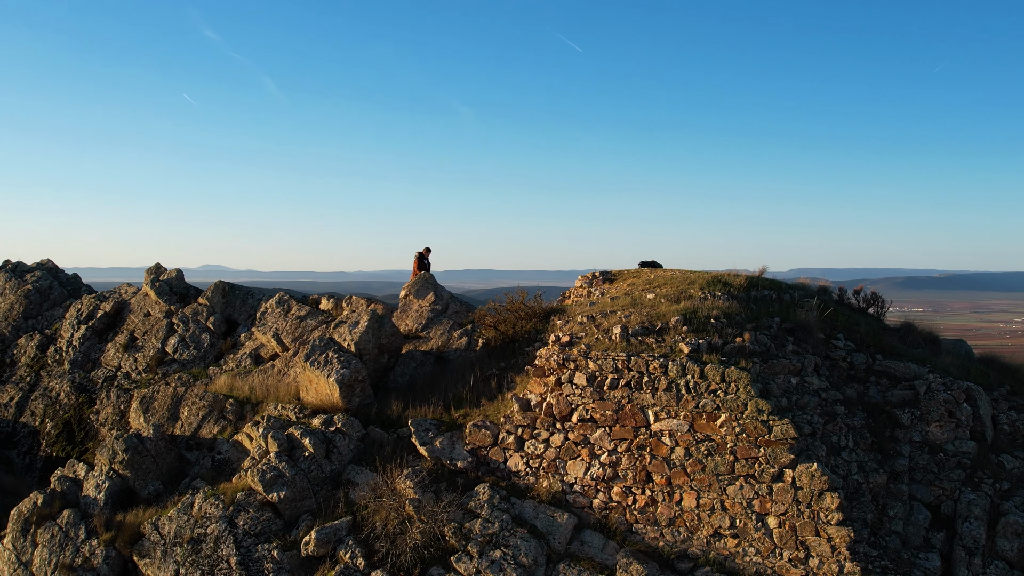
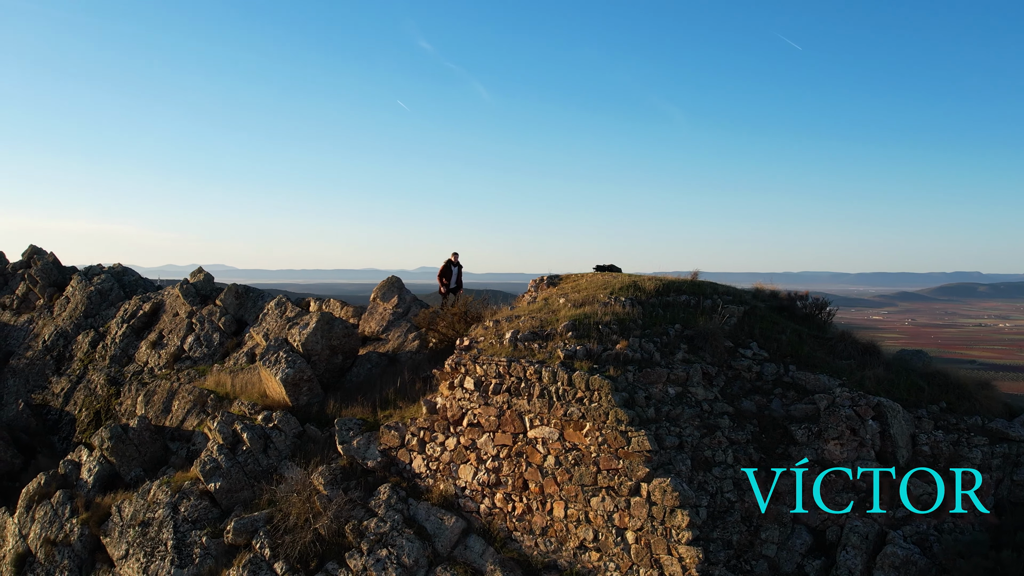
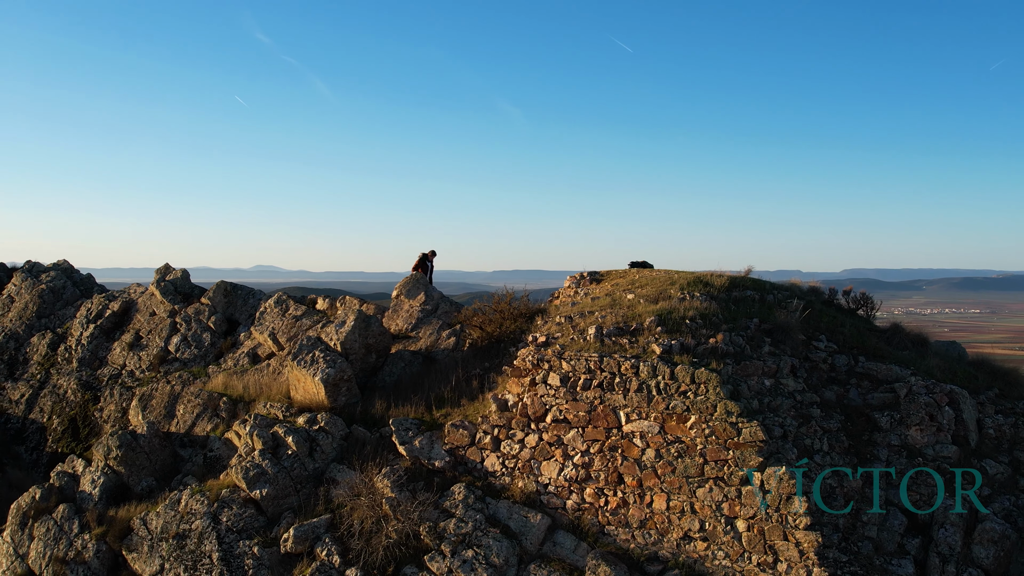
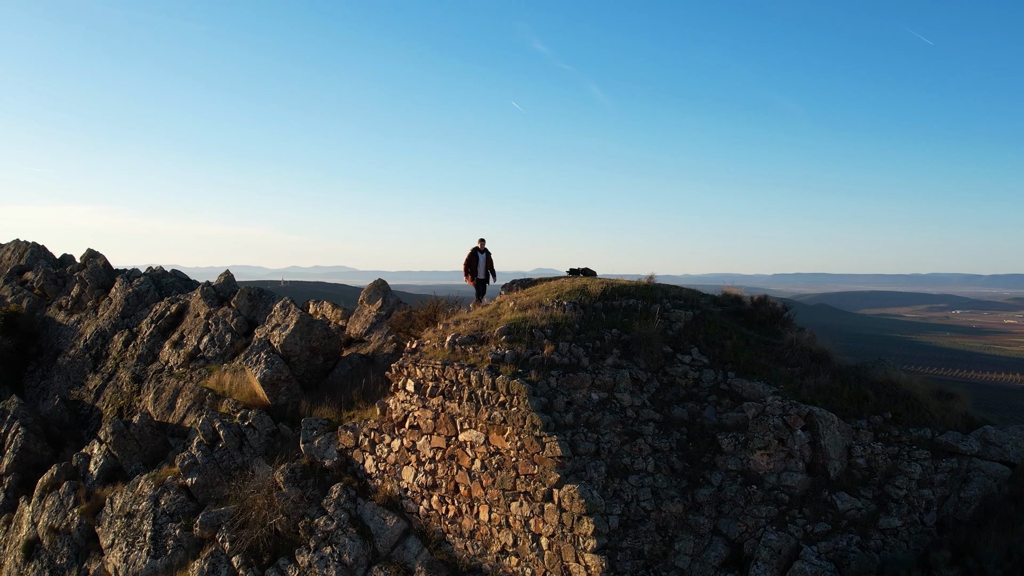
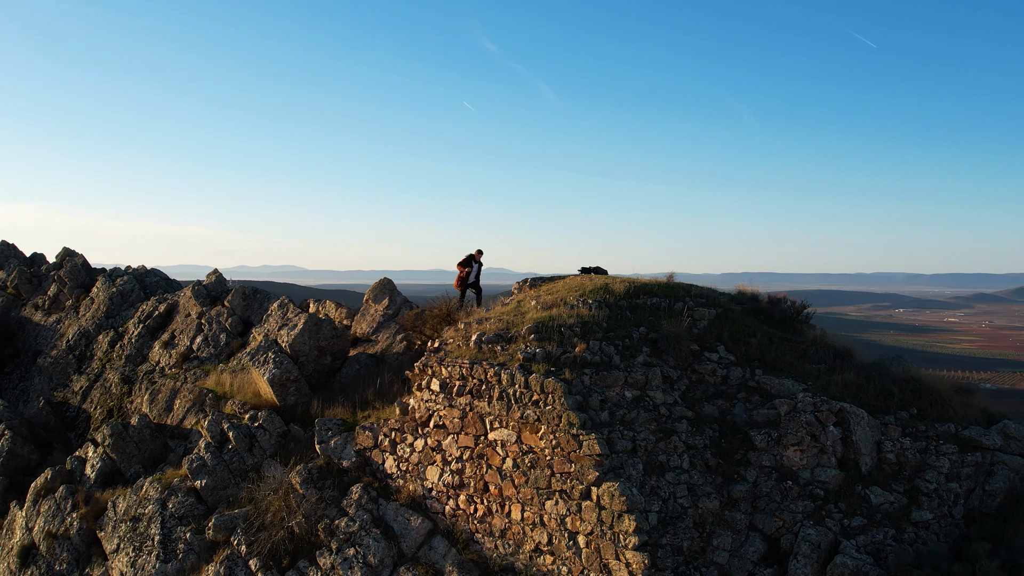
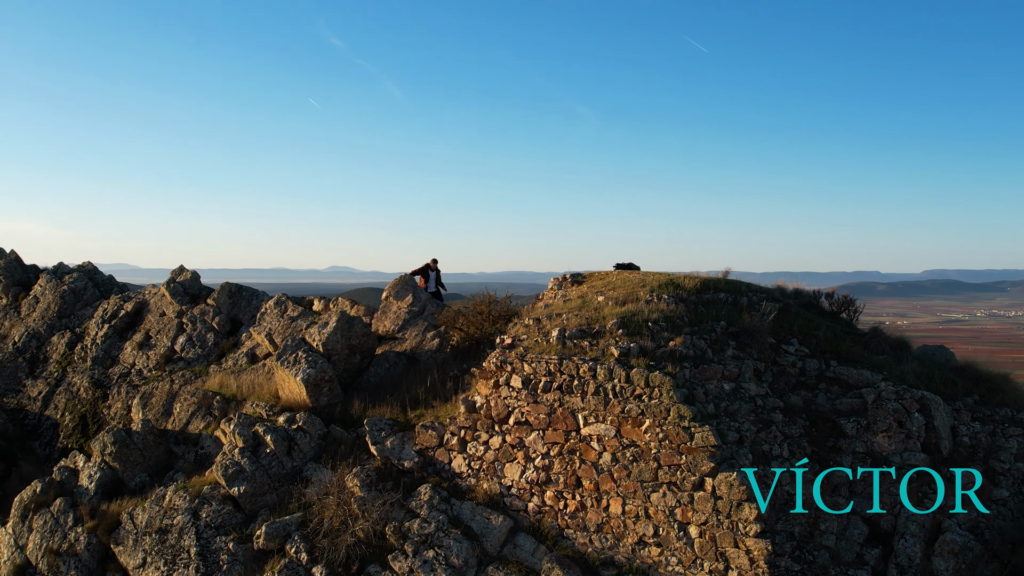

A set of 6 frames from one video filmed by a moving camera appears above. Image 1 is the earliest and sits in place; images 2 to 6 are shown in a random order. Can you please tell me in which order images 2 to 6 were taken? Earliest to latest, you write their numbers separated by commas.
3, 6, 2, 5, 4
